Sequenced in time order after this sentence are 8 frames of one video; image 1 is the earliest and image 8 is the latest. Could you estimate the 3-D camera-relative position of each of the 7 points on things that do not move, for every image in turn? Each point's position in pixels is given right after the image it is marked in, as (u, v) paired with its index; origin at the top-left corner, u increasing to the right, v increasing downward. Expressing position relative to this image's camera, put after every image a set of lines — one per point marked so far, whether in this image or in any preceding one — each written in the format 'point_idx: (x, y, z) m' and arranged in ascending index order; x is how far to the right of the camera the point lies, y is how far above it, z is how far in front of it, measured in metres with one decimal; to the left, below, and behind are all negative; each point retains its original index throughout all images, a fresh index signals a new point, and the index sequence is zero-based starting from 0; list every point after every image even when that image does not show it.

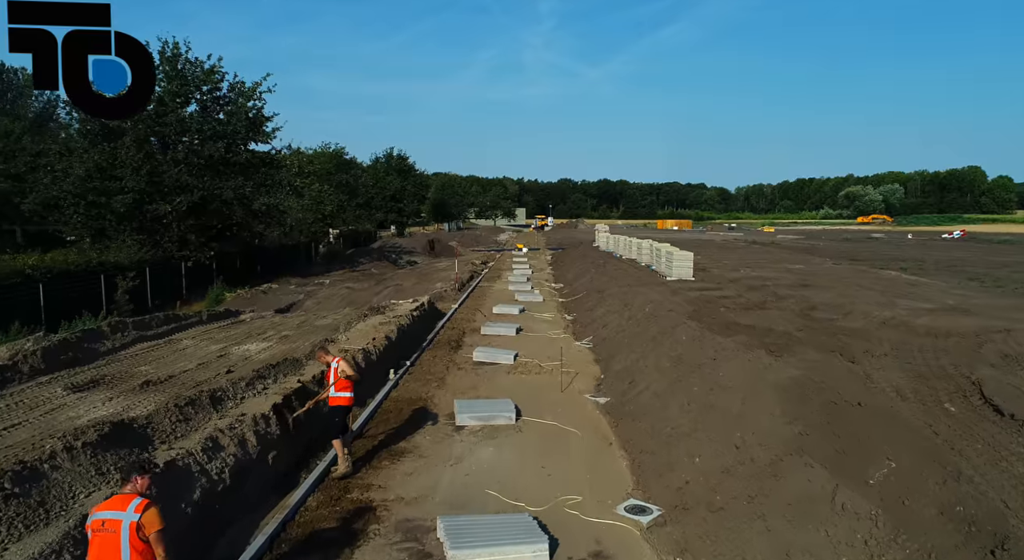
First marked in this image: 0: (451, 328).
0: (-1.4, -1.1, +15.9) m
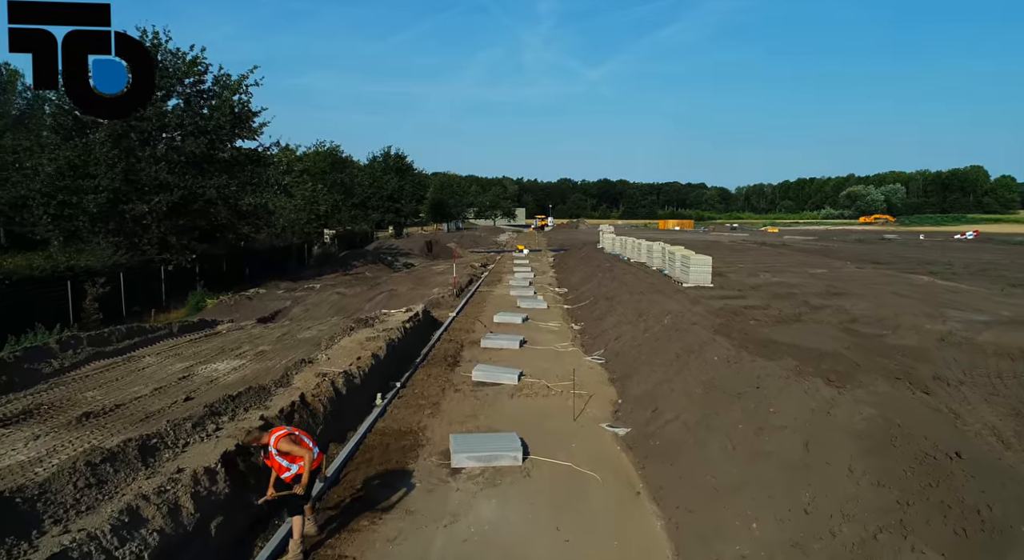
0: (-1.3, -1.3, +14.5) m
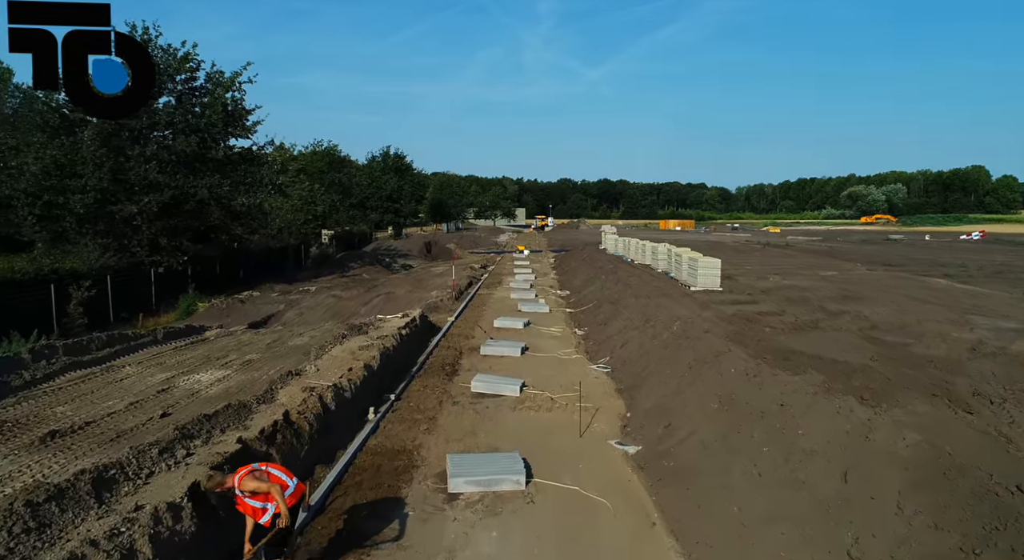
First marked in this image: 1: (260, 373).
0: (-1.3, -1.3, +13.8) m
1: (-3.7, -1.4, +10.3) m
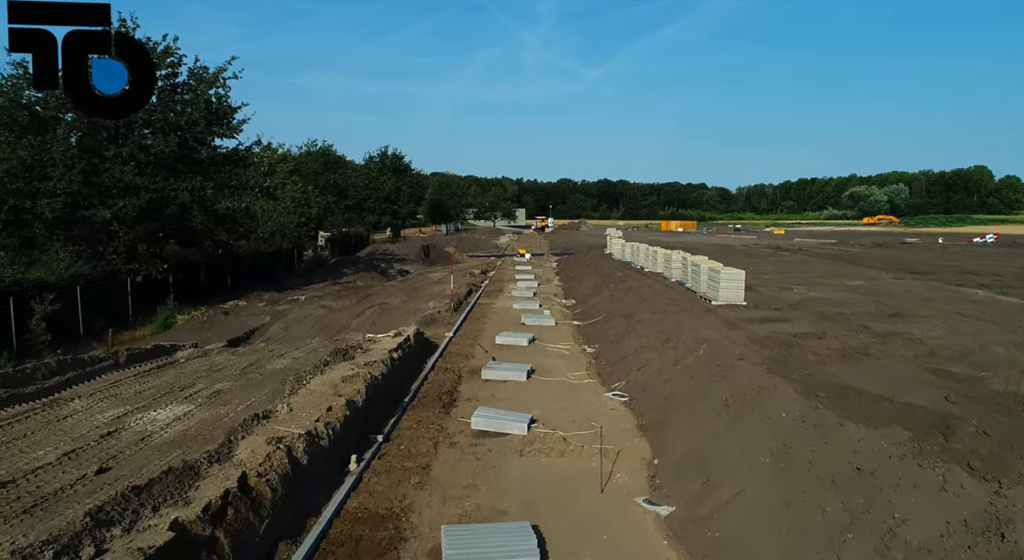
0: (-1.2, -1.6, +12.4) m
1: (-3.6, -1.6, +8.9) m
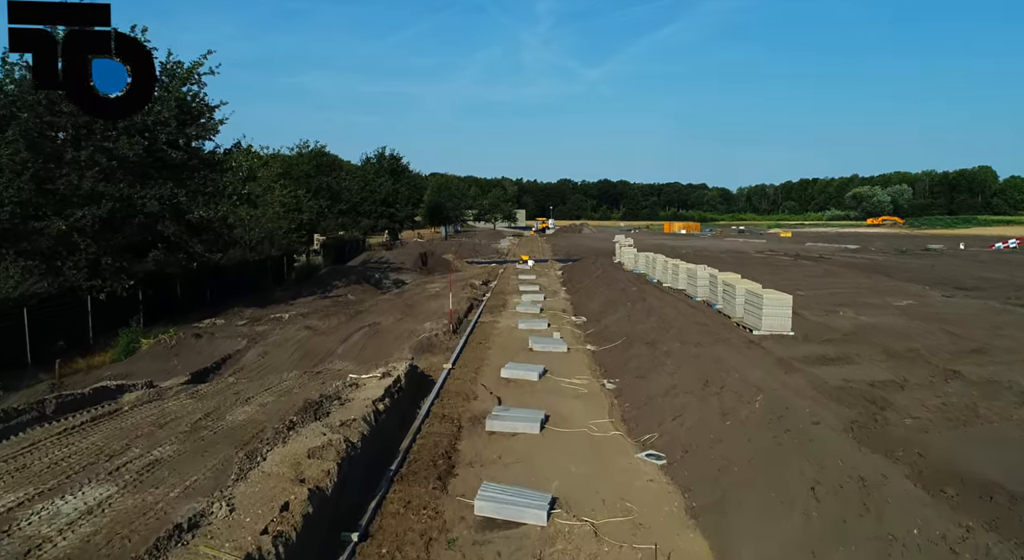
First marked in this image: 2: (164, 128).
0: (-1.1, -2.1, +10.4) m
1: (-3.4, -2.1, +6.8) m
2: (-9.4, +4.1, +19.3) m
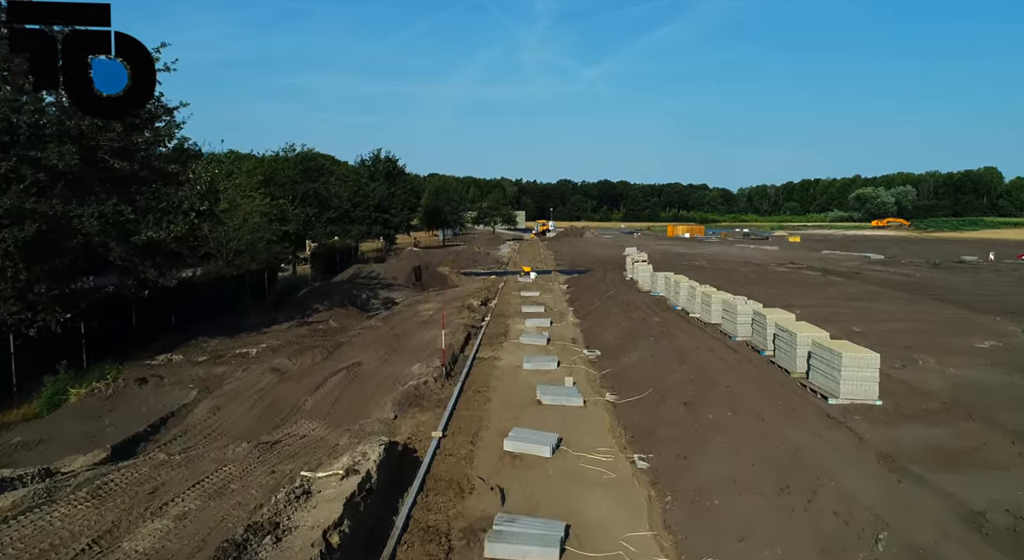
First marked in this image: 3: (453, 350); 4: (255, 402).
0: (-1.0, -2.8, +7.6) m
1: (-3.4, -2.8, +4.1) m
2: (-9.4, +3.4, +16.5) m
3: (-1.5, -1.7, +17.4) m
4: (-4.9, -2.3, +13.5) m
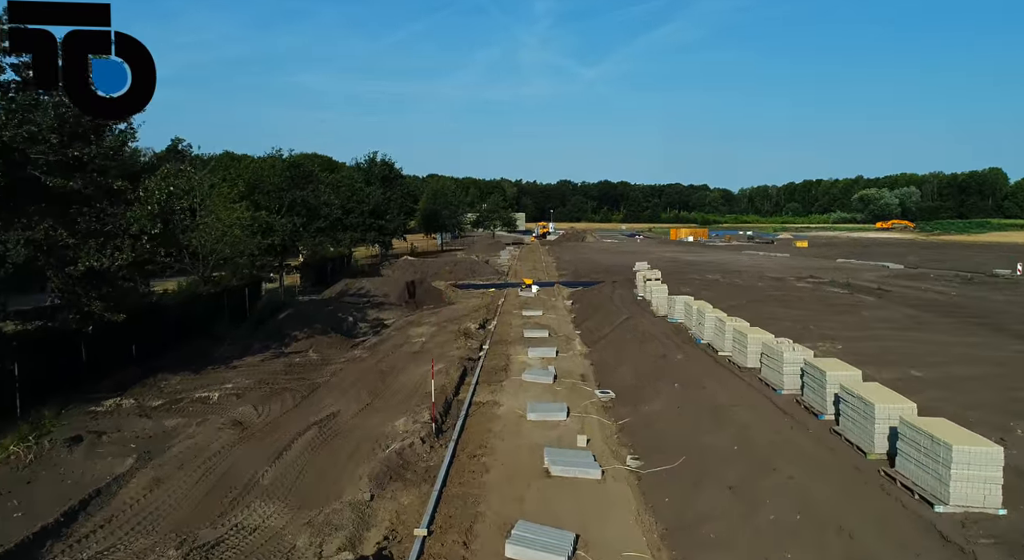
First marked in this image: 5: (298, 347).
0: (-0.9, -3.5, +5.3) m
1: (-3.3, -3.5, +1.7) m
2: (-9.3, +2.7, +14.2) m
3: (-1.4, -2.4, +15.0) m
4: (-4.9, -3.0, +11.2) m
5: (-6.0, -1.8, +19.7) m
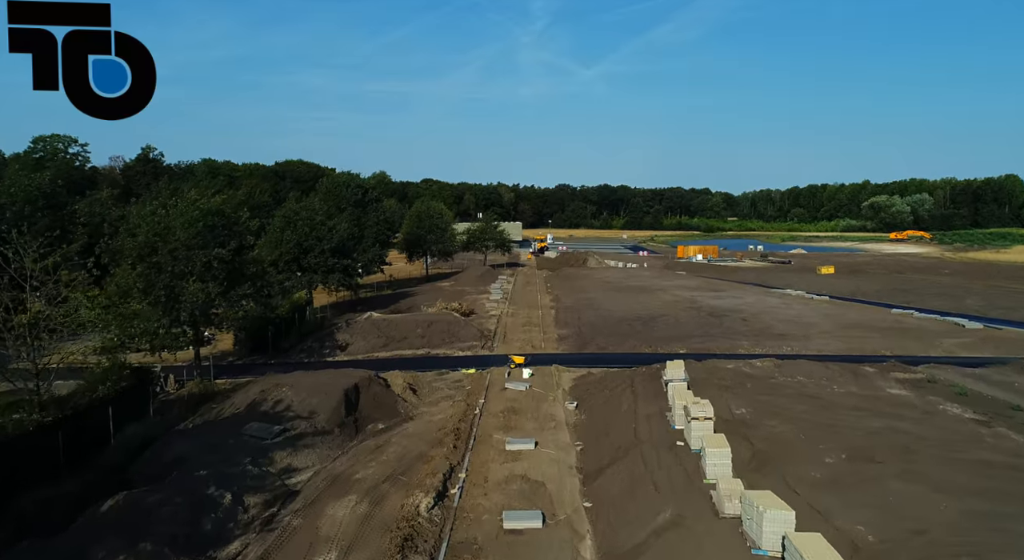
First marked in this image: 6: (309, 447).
0: (-1.5, -6.8, -3.4) m
1: (-3.8, -6.8, -6.9) m
2: (-9.9, -0.6, +5.5) m
3: (-2.0, -5.6, +6.4) m
4: (-5.4, -6.3, +2.5) m
5: (-6.6, -5.1, +11.0) m
6: (-5.3, -4.4, +18.2) m
